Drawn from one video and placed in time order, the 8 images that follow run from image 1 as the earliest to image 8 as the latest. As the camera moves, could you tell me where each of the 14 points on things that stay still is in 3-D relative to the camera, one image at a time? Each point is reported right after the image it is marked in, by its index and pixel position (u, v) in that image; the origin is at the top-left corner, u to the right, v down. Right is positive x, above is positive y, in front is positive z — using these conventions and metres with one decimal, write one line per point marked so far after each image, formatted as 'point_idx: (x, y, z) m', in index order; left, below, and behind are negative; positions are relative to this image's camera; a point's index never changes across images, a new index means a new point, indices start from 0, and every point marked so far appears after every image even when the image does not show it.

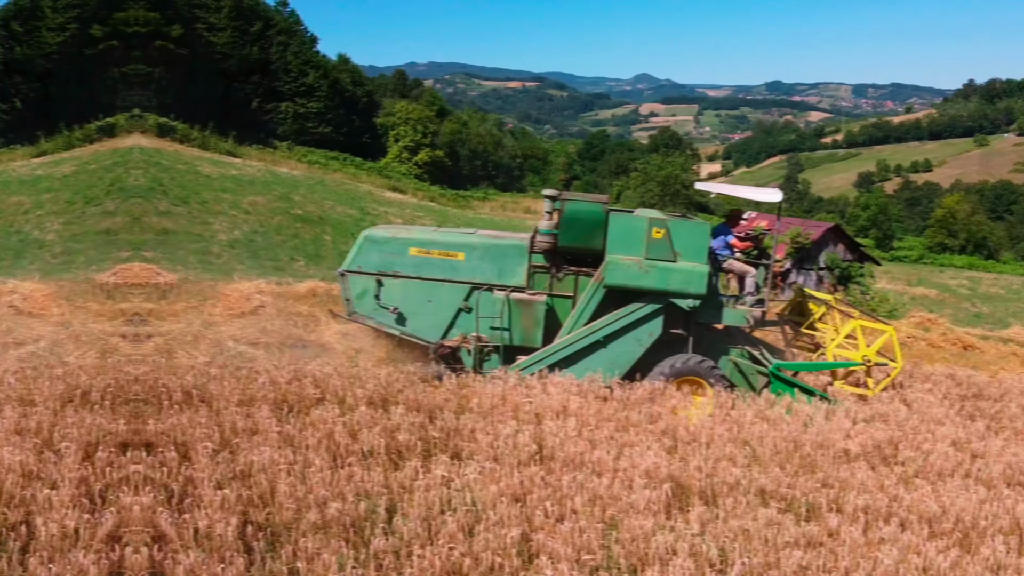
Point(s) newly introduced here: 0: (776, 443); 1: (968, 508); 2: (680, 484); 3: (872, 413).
0: (+1.5, -0.8, +4.6) m
1: (+2.2, -1.1, +3.8) m
2: (+0.8, -0.8, +4.0) m
3: (+2.3, -0.8, +5.1) m
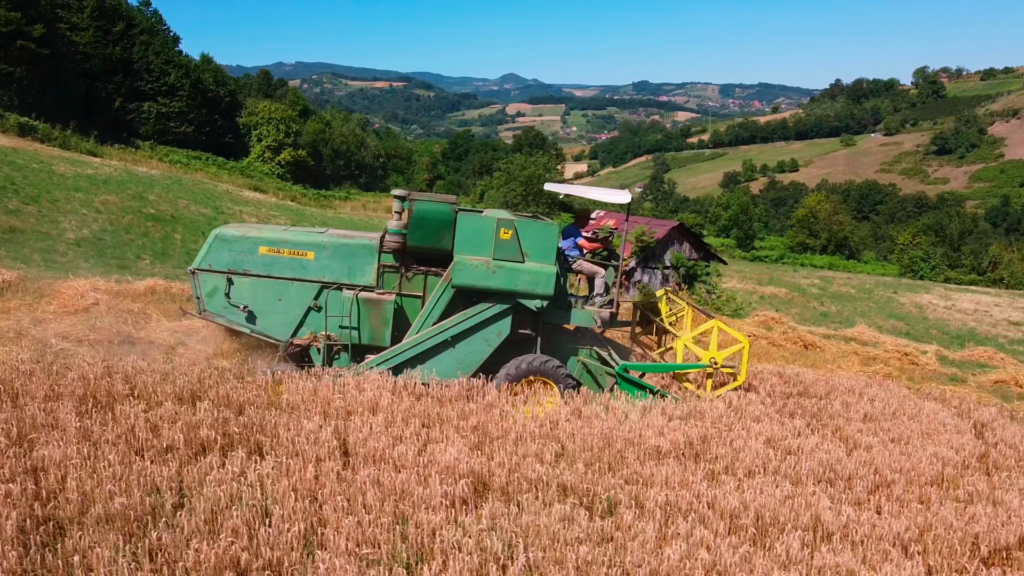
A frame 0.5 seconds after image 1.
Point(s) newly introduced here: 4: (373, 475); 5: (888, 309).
0: (+0.5, -0.9, +4.6) m
1: (+1.2, -1.1, +3.9) m
2: (-0.1, -0.9, +3.8) m
3: (+1.2, -0.8, +5.2) m
4: (-0.6, -0.8, +3.6) m
5: (+6.7, -0.4, +14.3) m
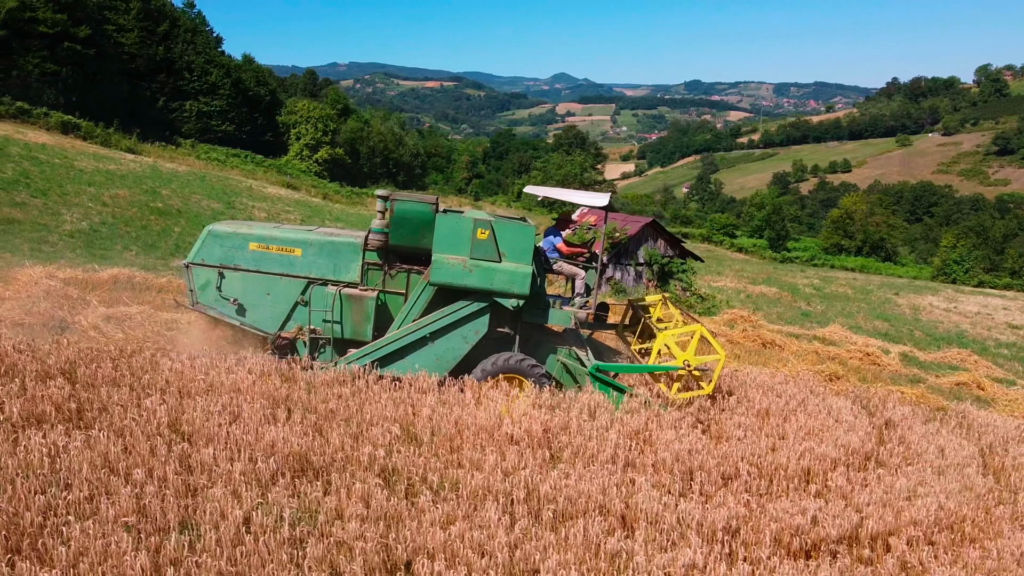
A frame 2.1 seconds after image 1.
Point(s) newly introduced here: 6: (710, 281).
0: (-0.4, -0.8, +4.6) m
1: (+0.3, -1.0, +3.9) m
2: (-1.0, -0.8, +3.9) m
3: (+0.4, -0.7, +5.2) m
4: (-1.5, -0.8, +3.7) m
5: (+6.4, -0.4, +14.0) m
6: (+3.8, +0.1, +15.2) m
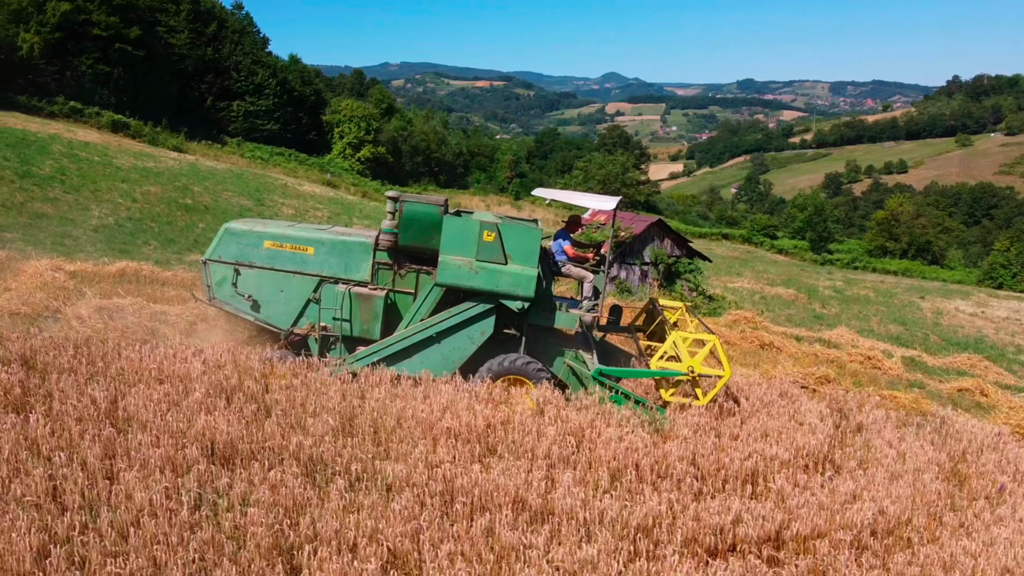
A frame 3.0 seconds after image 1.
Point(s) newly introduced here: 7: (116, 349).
0: (-0.8, -0.8, +4.7) m
1: (-0.1, -1.0, +4.0) m
2: (-1.4, -0.8, +4.1) m
3: (0.0, -0.7, +5.2) m
4: (-2.0, -0.7, +3.9) m
5: (+6.6, -0.4, +13.6) m
6: (+4.1, +0.1, +15.0) m
7: (-2.7, -0.4, +5.4) m
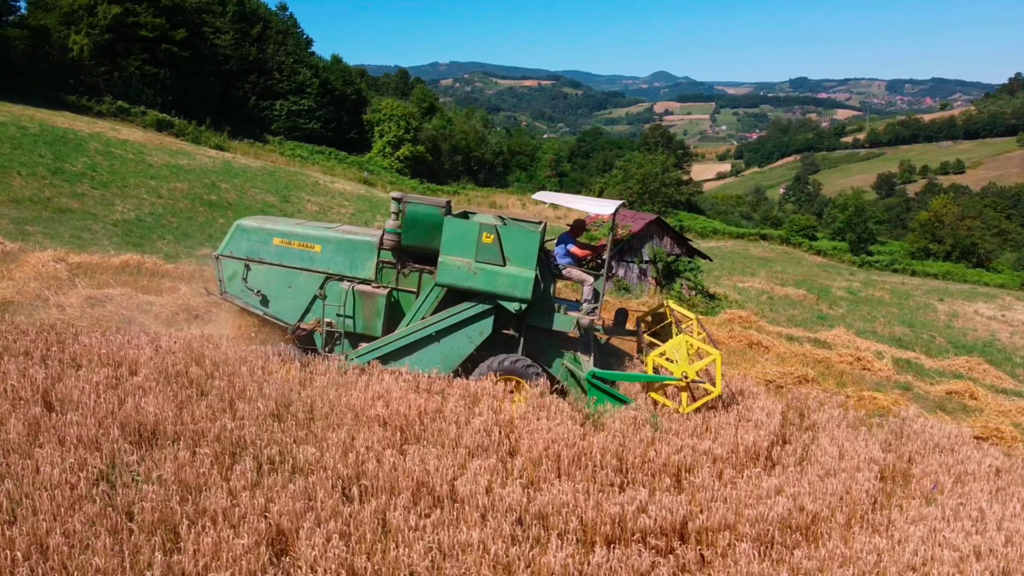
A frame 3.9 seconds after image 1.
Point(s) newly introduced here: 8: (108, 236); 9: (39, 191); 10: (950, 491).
0: (-1.2, -0.7, +4.9) m
1: (-0.5, -1.0, +4.1) m
2: (-1.9, -0.7, +4.3) m
3: (-0.4, -0.7, +5.3) m
4: (-2.4, -0.7, +4.1) m
5: (+6.6, -0.5, +13.4) m
6: (+4.2, +0.1, +14.9) m
7: (-3.1, -0.3, +5.6) m
8: (-6.6, +0.8, +13.0) m
9: (-9.0, +1.8, +15.1) m
10: (+2.7, -1.3, +5.0) m
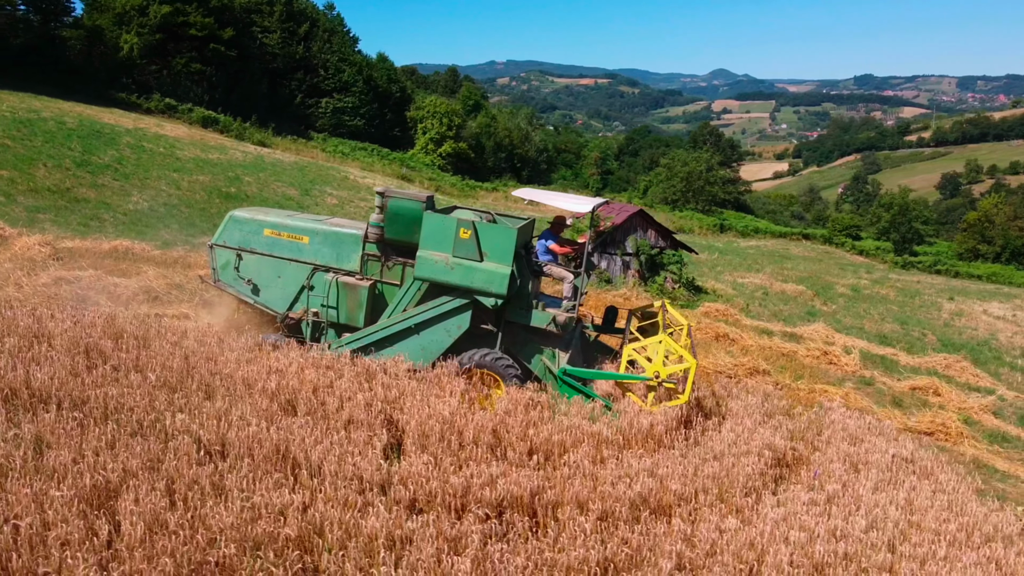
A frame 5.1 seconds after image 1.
0: (-1.9, -0.6, +5.1) m
1: (-1.3, -0.8, +4.3) m
2: (-2.7, -0.6, +4.5) m
3: (-1.1, -0.5, +5.5) m
4: (-3.2, -0.5, +4.4) m
5: (+6.5, -0.4, +13.0) m
6: (+4.1, +0.2, +14.7) m
7: (-3.7, -0.2, +5.9) m
8: (-6.8, +1.1, +13.5) m
9: (-9.0, +2.1, +15.8) m
10: (+2.0, -1.2, +5.0) m
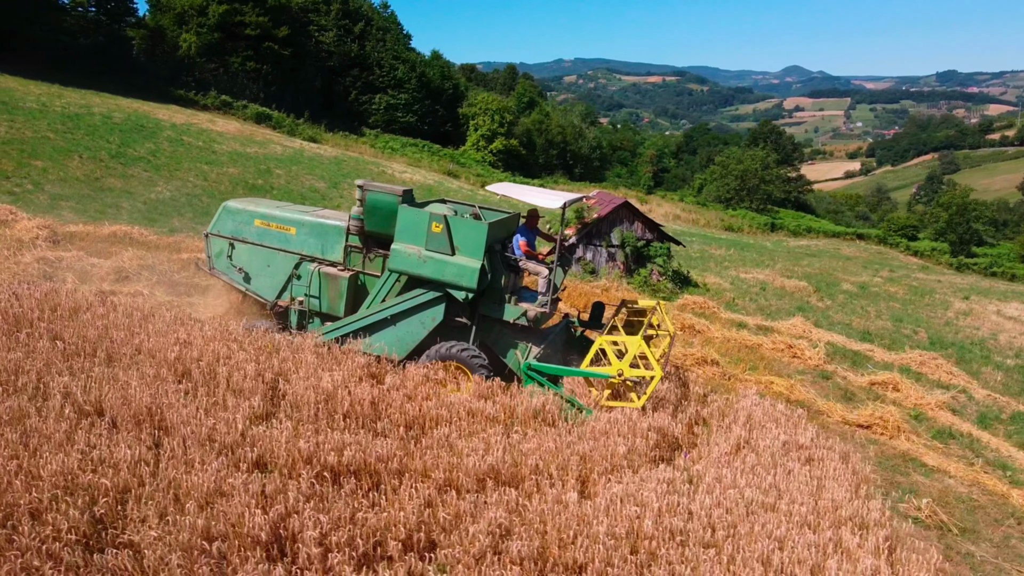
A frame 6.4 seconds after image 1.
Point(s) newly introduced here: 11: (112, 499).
0: (-2.7, -0.4, +5.4) m
1: (-2.1, -0.7, +4.5) m
2: (-3.4, -0.4, +4.9) m
3: (-1.8, -0.4, +5.7) m
4: (-4.0, -0.3, +4.8) m
5: (+6.3, -0.4, +12.7) m
6: (+4.1, +0.3, +14.6) m
7: (-4.4, 0.0, +6.4) m
8: (-6.8, +1.4, +14.2) m
9: (-8.8, +2.4, +16.6) m
10: (+1.2, -1.1, +5.0) m
11: (-1.8, -0.9, +3.6) m
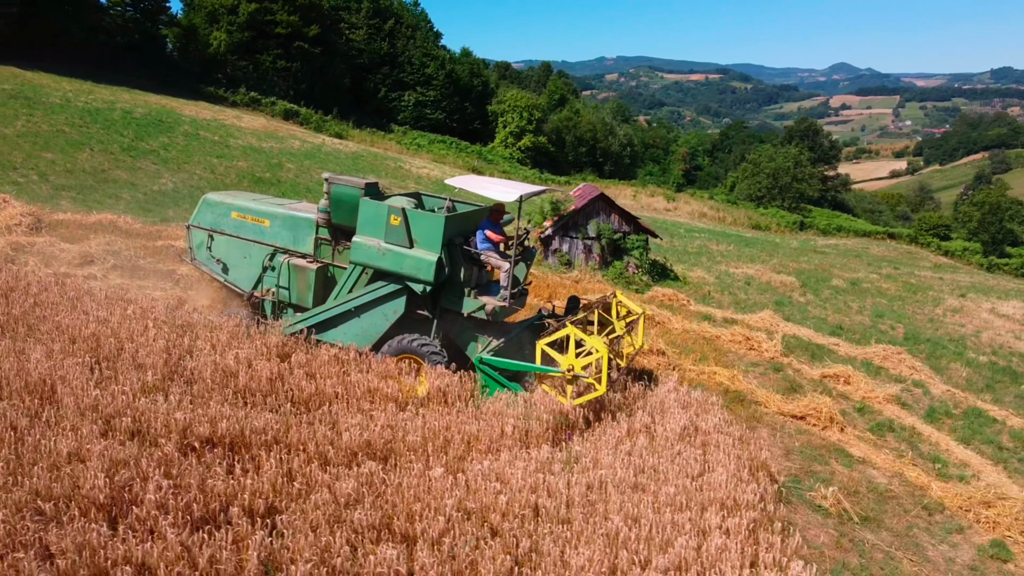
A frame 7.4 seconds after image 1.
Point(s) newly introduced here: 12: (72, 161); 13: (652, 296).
0: (-3.3, -0.3, +5.6) m
1: (-2.8, -0.5, +4.7) m
2: (-4.1, -0.3, +5.1) m
3: (-2.4, -0.2, +5.9) m
4: (-4.7, -0.1, +5.1) m
5: (+6.0, -0.3, +12.5) m
6: (+3.9, +0.4, +14.4) m
7: (-5.0, +0.2, +6.7) m
8: (-7.0, +1.6, +14.6) m
9: (-8.9, +2.7, +17.1) m
10: (+0.5, -1.0, +5.0) m
11: (-2.5, -0.8, +3.7) m
12: (-9.3, +2.7, +16.8) m
13: (+1.9, -0.1, +10.7) m
